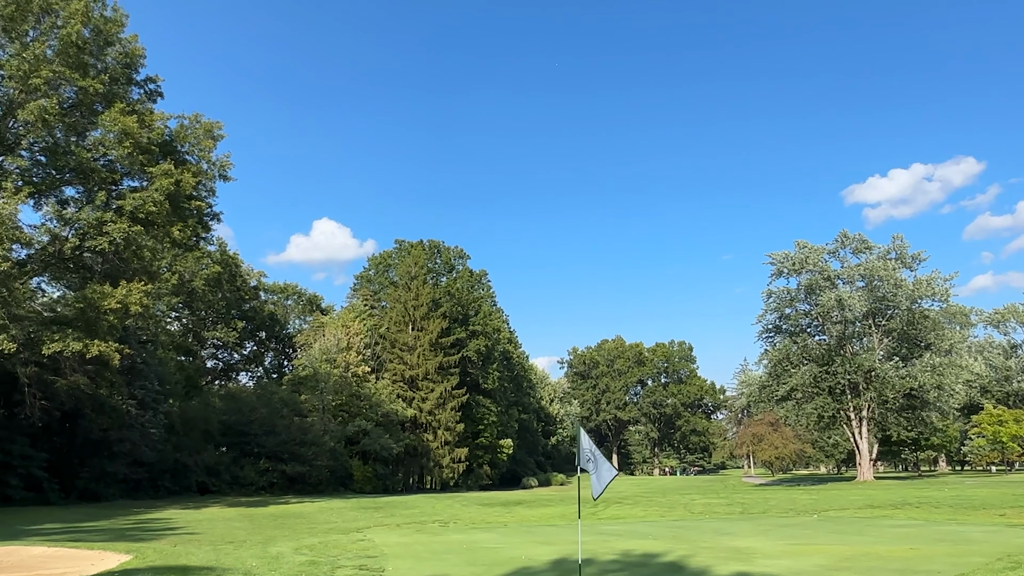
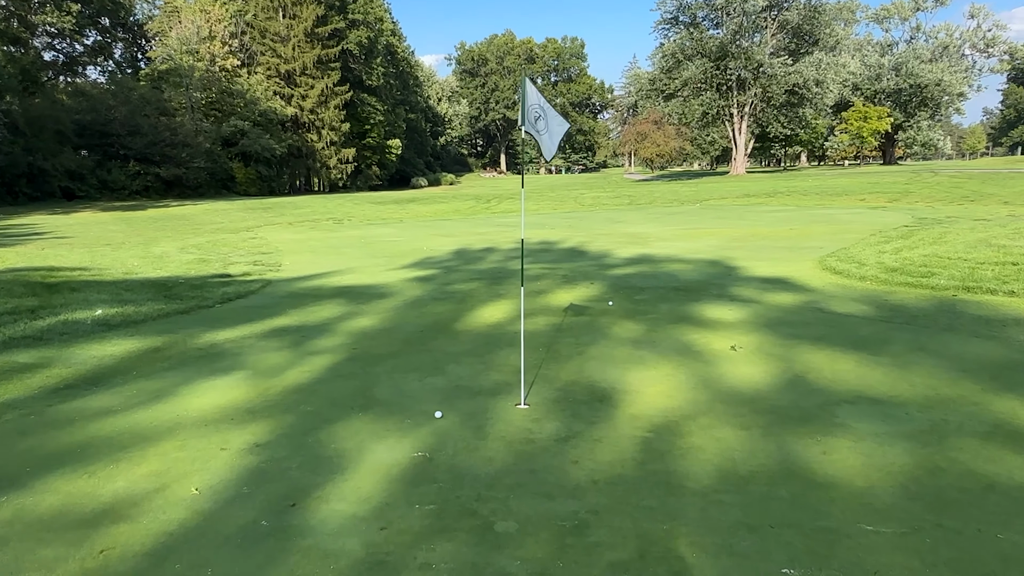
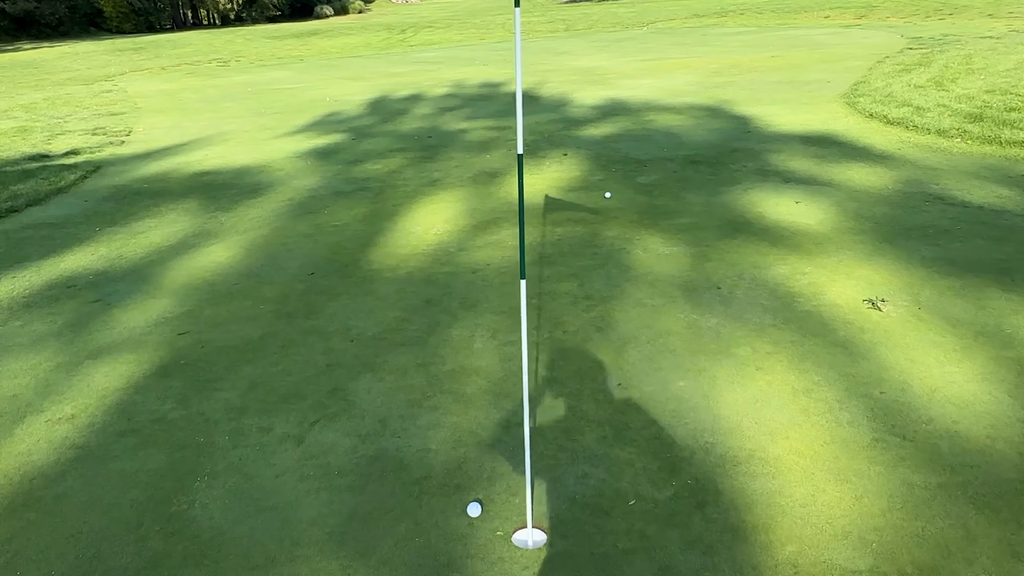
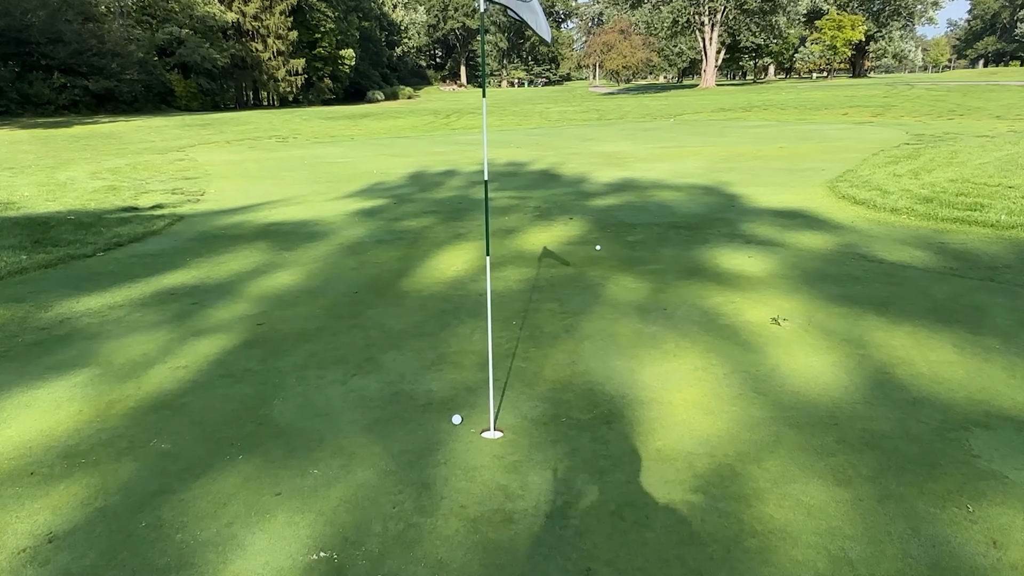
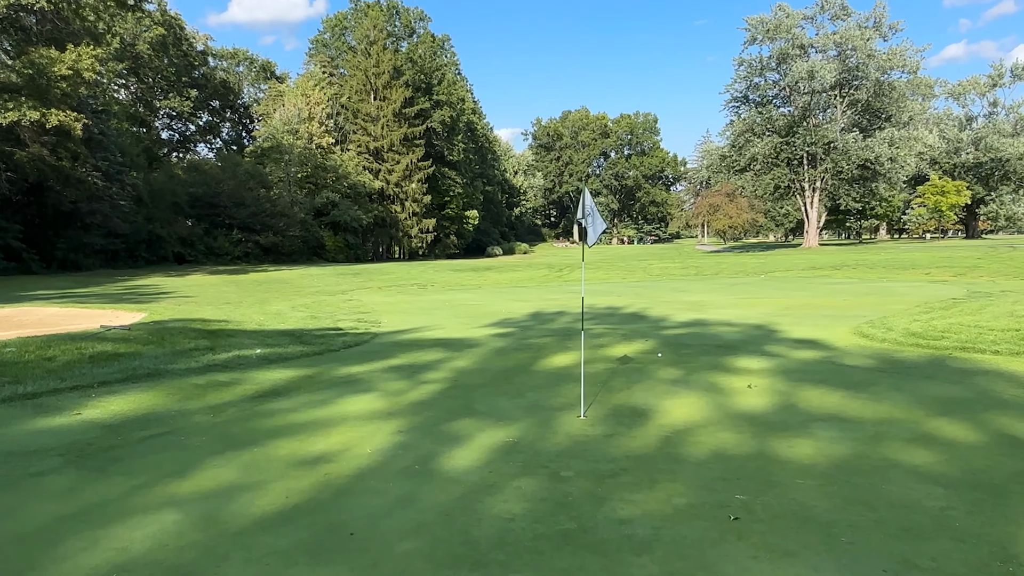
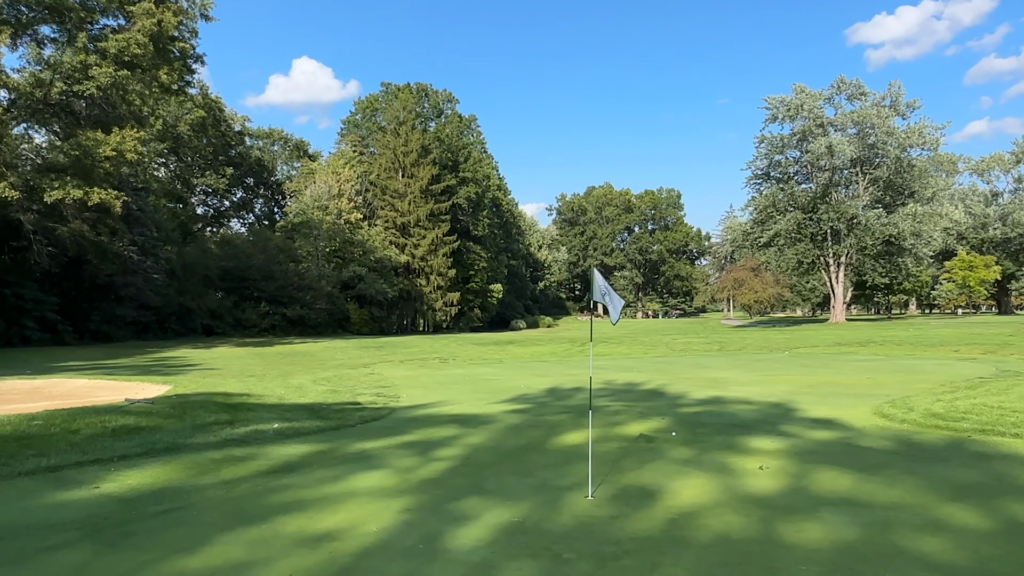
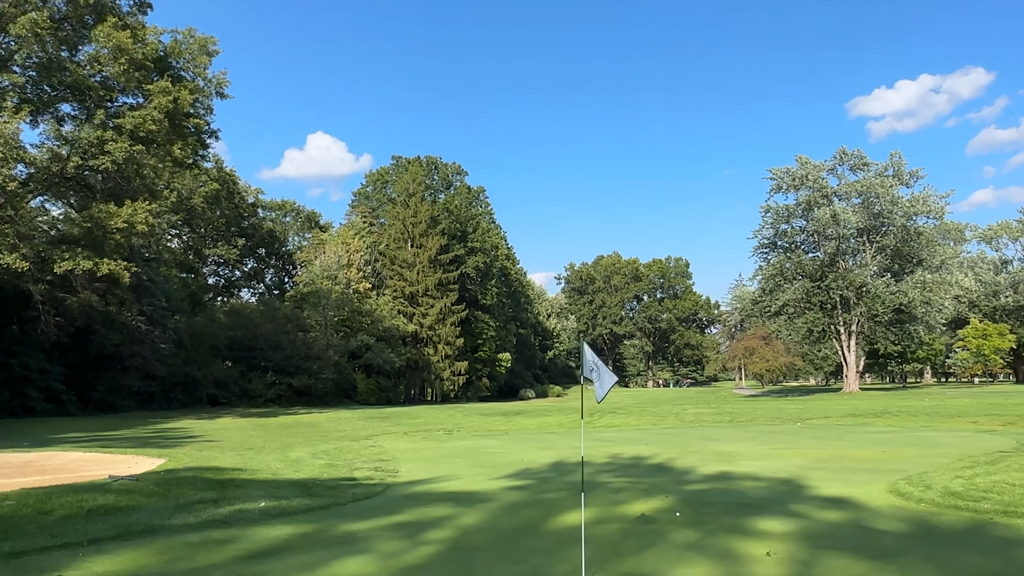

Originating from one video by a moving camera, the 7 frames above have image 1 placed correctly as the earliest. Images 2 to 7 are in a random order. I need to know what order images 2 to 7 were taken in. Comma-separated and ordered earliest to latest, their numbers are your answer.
7, 6, 5, 2, 4, 3
